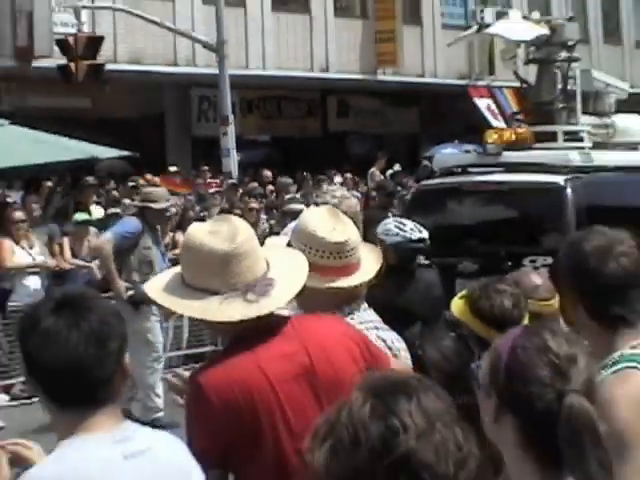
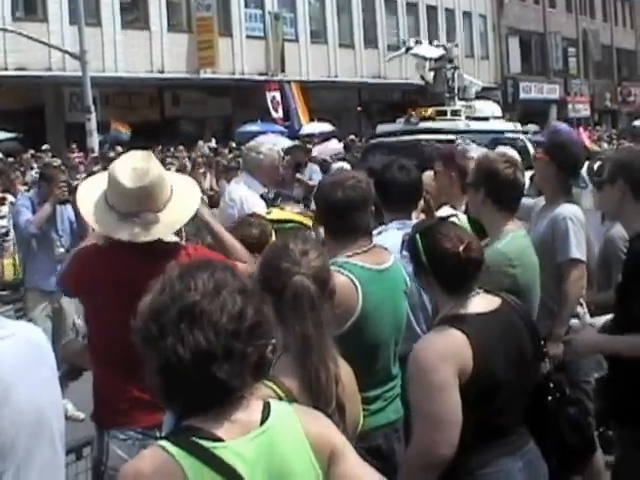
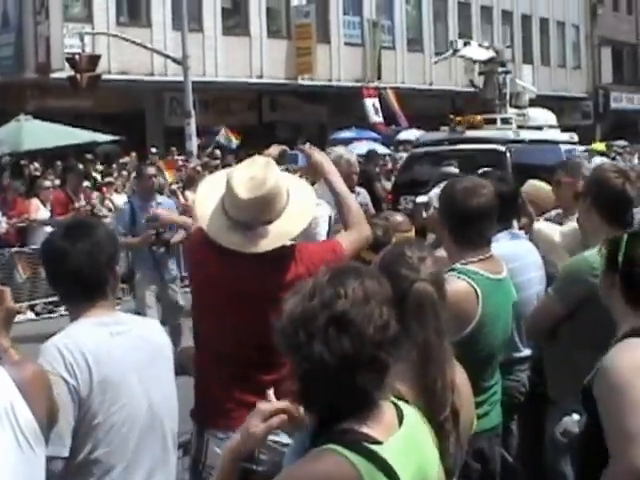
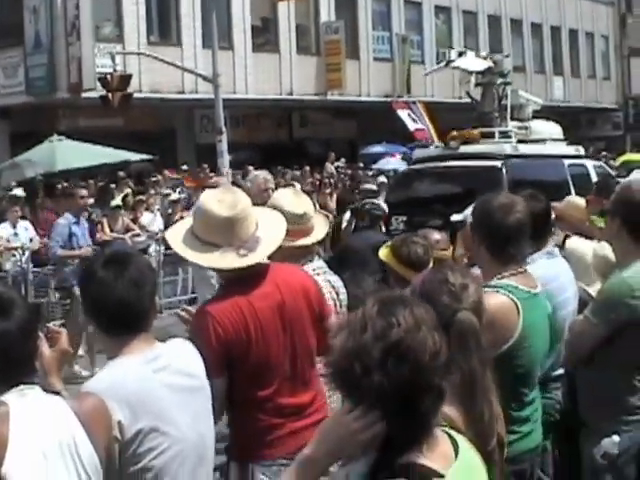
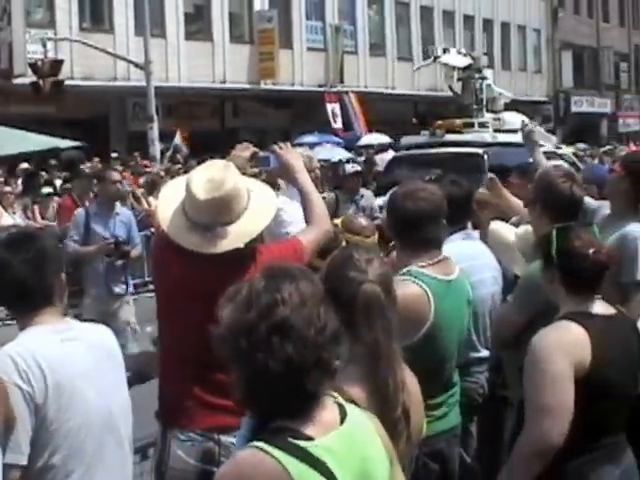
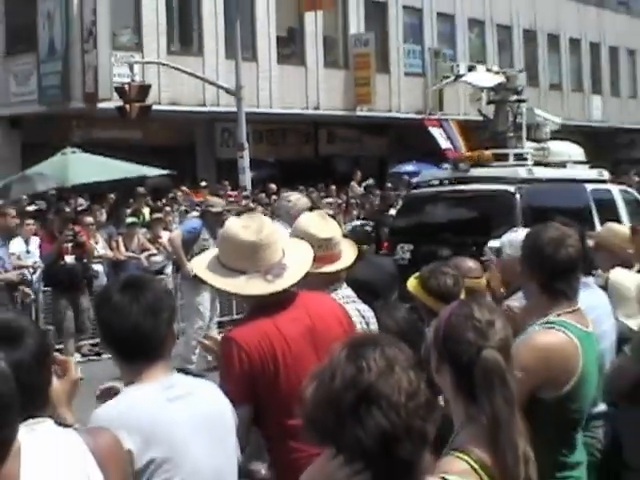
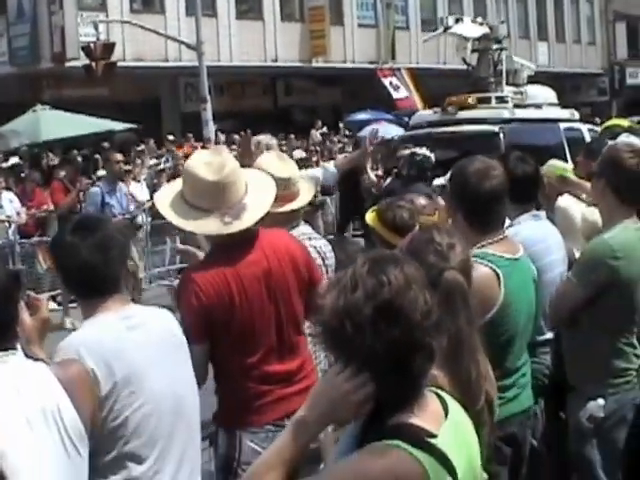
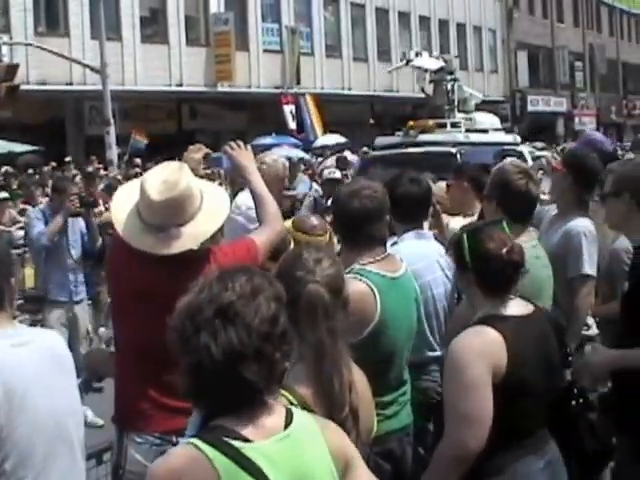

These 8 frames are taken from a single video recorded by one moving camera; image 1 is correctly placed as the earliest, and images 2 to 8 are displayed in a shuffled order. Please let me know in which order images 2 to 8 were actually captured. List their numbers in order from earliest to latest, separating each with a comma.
6, 4, 7, 3, 5, 8, 2
